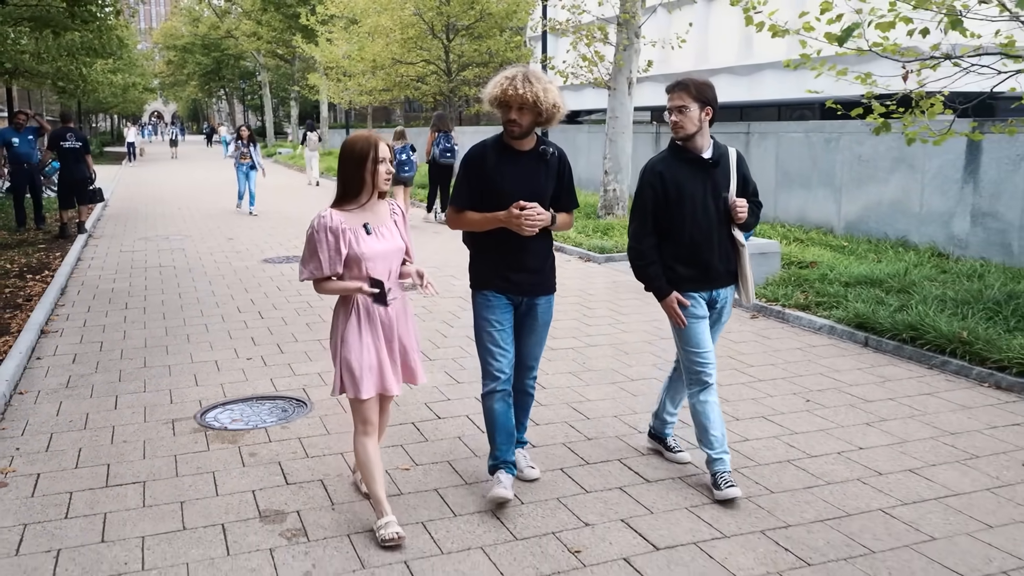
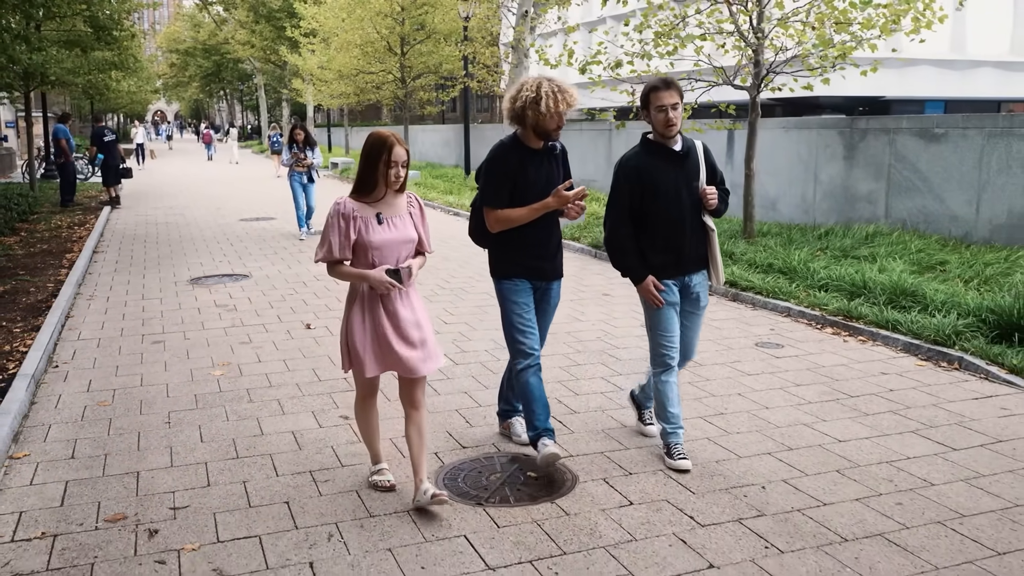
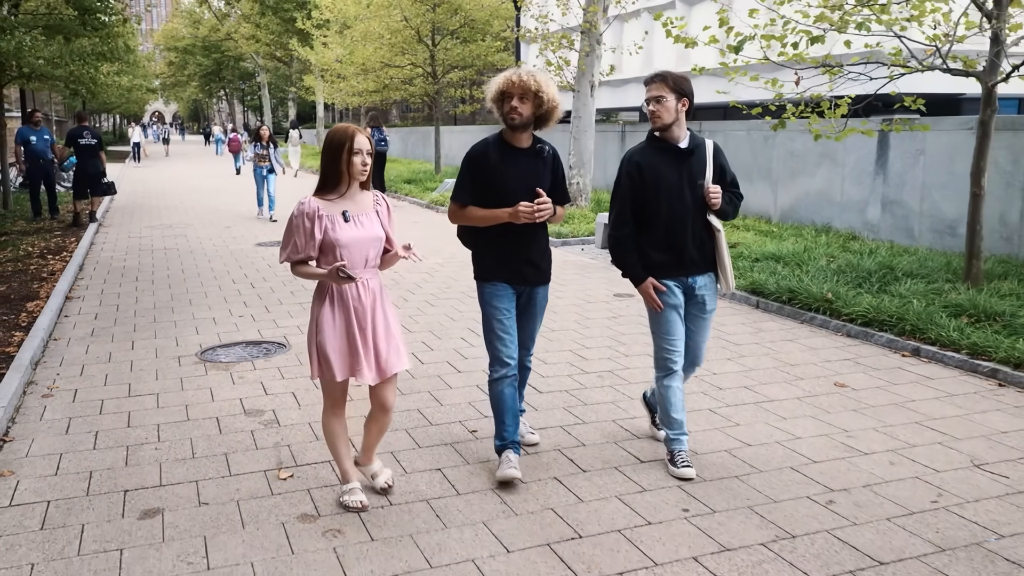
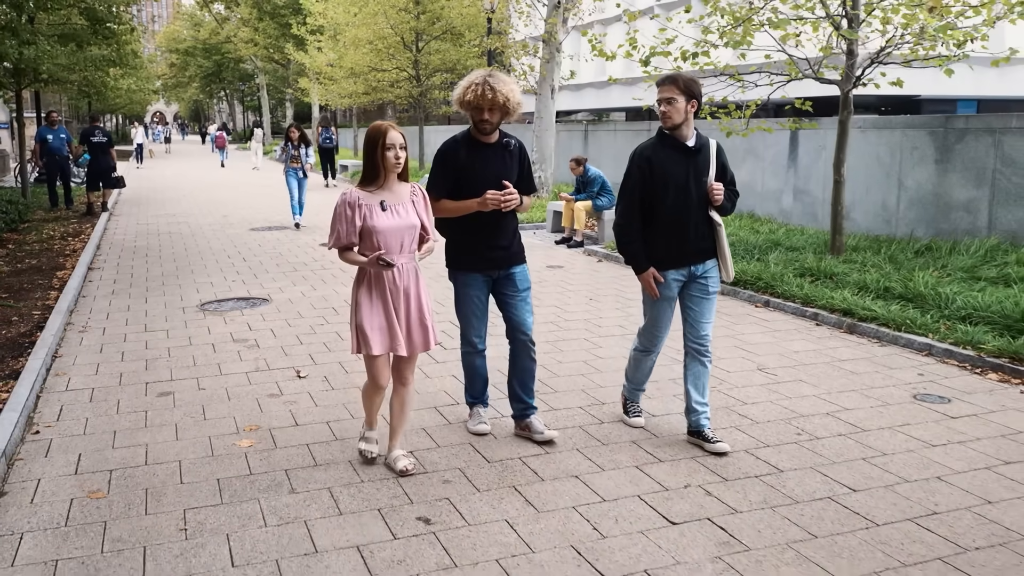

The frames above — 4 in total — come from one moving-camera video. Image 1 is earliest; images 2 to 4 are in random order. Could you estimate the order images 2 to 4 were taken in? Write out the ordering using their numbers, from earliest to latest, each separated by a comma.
3, 4, 2
